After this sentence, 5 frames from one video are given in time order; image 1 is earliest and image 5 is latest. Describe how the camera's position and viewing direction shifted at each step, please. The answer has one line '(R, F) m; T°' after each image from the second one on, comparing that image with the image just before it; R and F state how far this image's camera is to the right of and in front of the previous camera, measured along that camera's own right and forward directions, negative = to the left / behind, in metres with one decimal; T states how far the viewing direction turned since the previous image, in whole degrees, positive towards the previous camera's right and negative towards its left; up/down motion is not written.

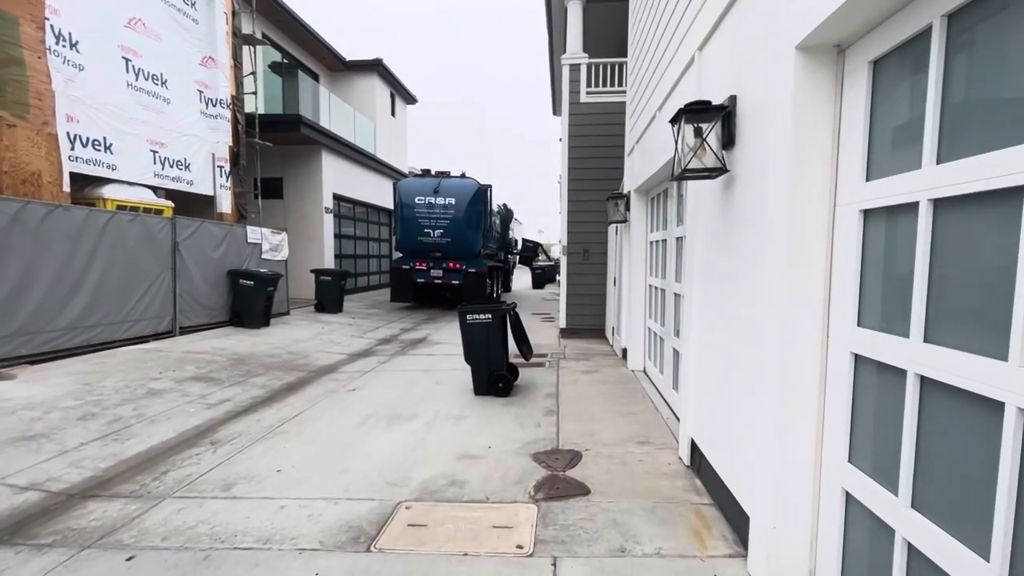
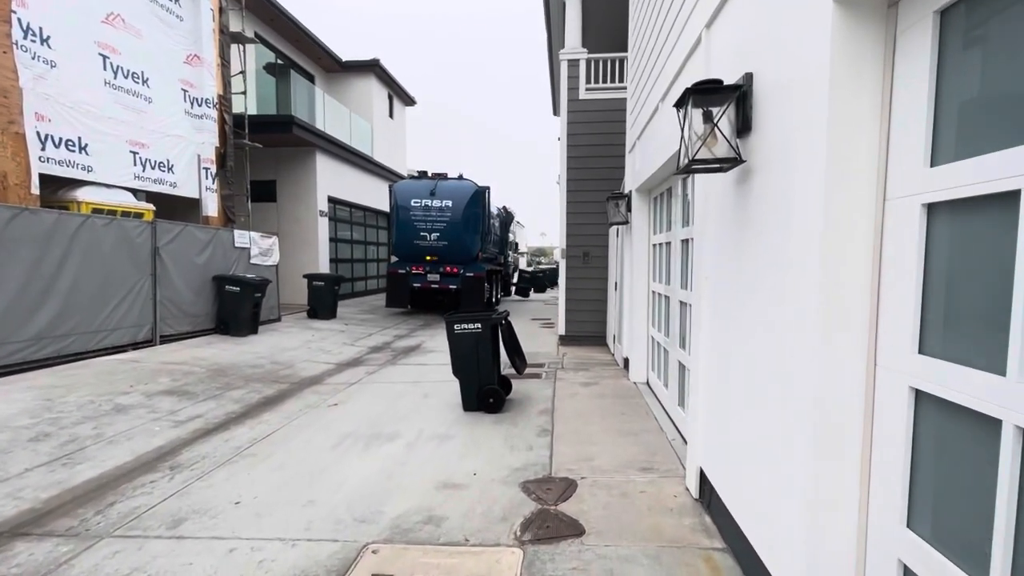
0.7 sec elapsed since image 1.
(+0.1, +0.4) m; 0°
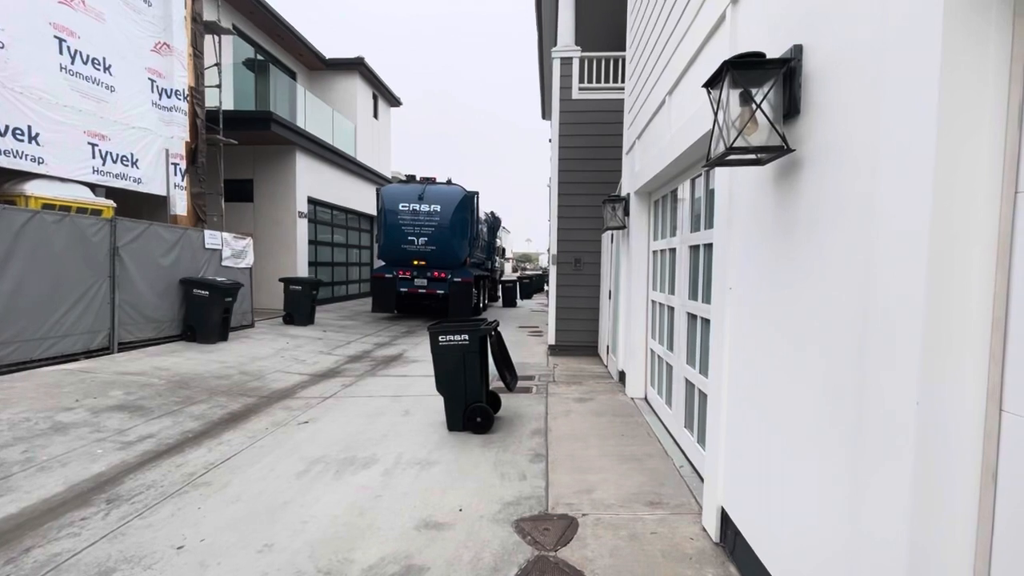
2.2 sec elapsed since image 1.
(-0.1, +0.5) m; +2°
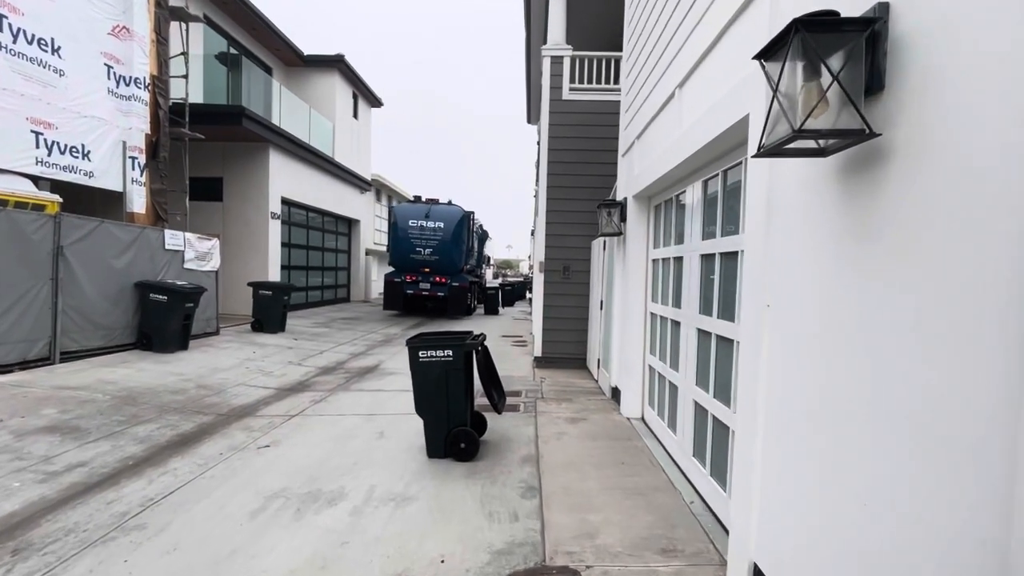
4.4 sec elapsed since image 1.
(-0.1, +0.5) m; +2°
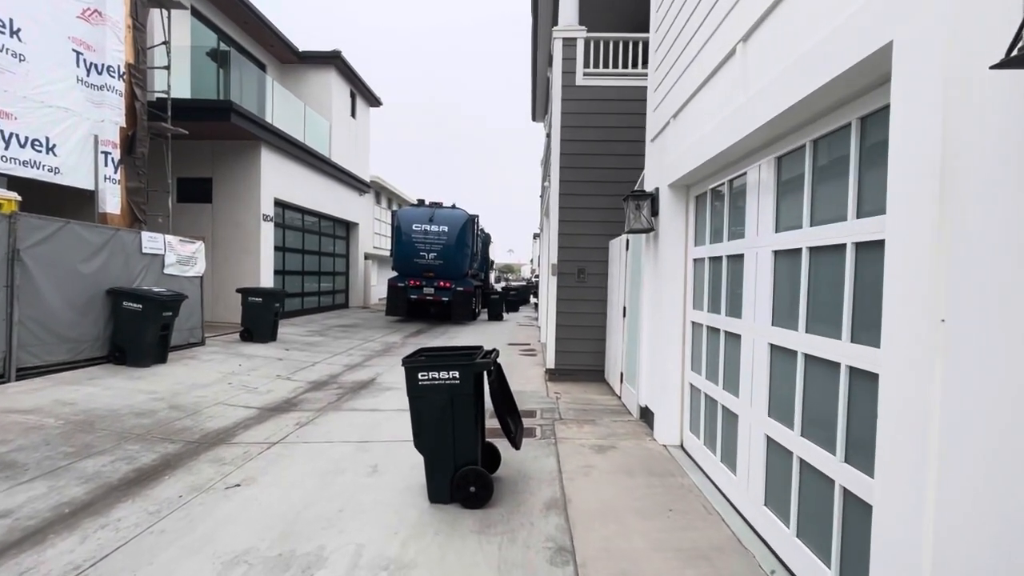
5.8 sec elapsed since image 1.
(-0.1, +0.8) m; 0°
